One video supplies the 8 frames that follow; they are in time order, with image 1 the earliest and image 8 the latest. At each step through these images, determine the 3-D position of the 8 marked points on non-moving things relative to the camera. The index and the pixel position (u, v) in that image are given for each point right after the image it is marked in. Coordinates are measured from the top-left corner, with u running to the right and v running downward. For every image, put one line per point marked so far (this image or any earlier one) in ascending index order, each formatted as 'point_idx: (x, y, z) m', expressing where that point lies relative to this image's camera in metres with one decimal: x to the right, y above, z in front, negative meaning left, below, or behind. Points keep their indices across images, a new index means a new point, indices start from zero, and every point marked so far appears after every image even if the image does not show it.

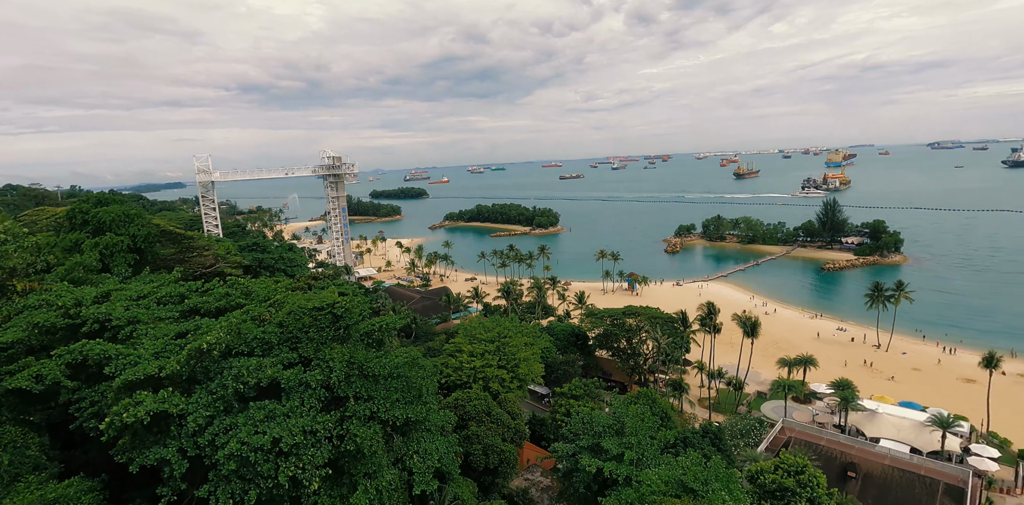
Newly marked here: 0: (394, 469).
0: (-4.0, -7.4, +17.9) m
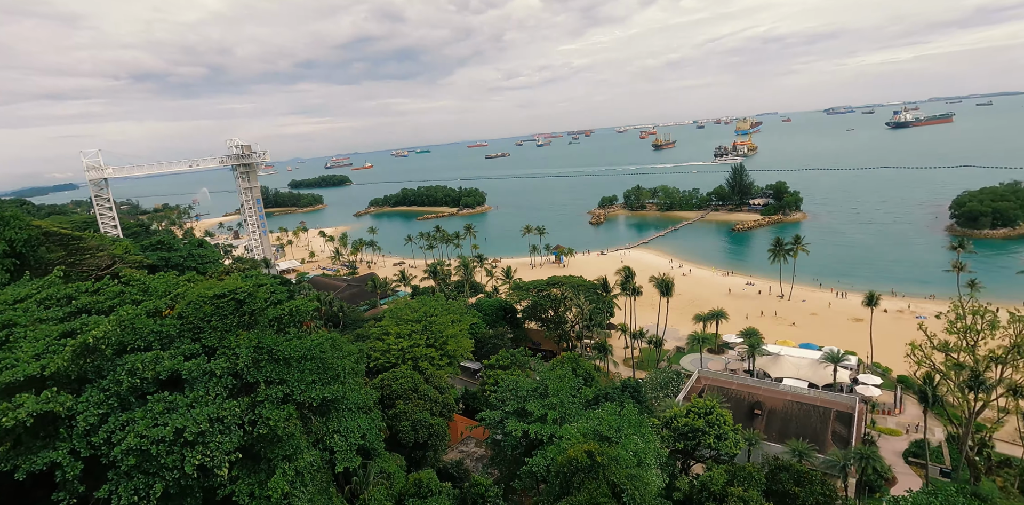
0: (-6.8, -6.7, +17.6) m
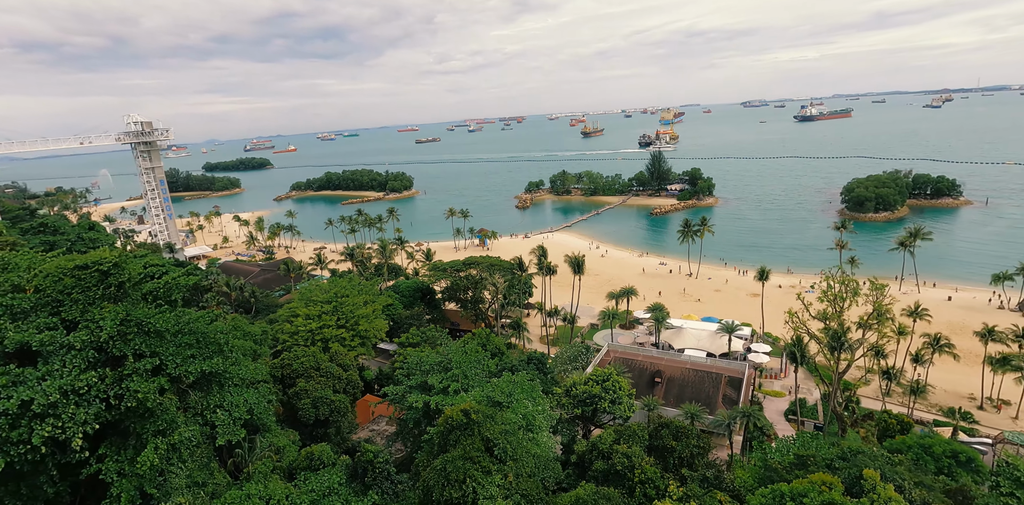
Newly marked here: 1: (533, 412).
0: (-10.6, -5.7, +16.9) m
1: (+0.7, -6.2, +20.1) m
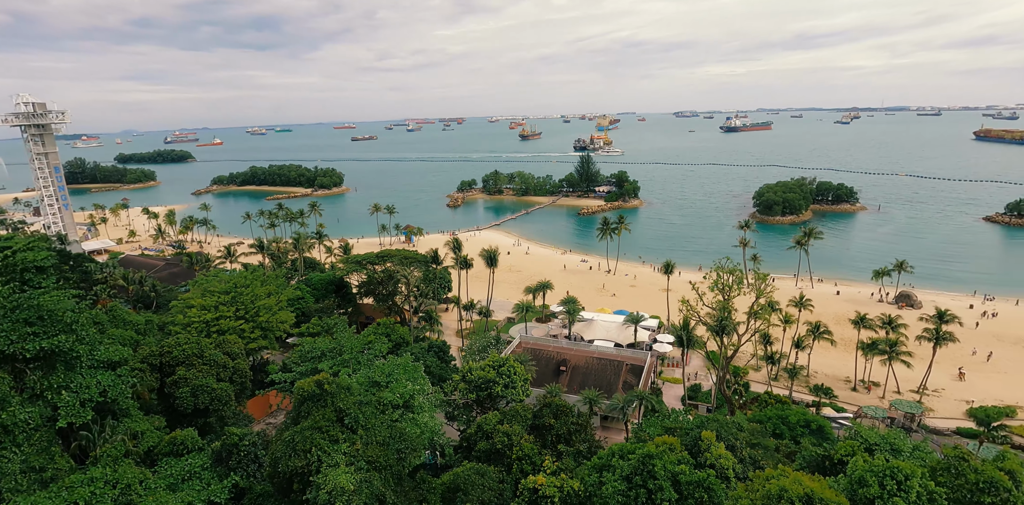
0: (-14.9, -4.8, +15.8) m
1: (-4.0, -5.4, +20.2) m
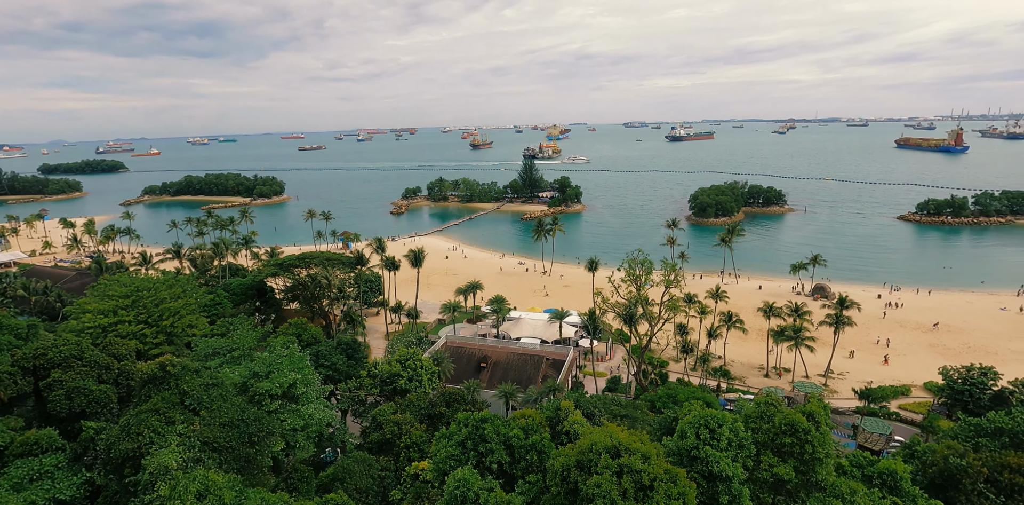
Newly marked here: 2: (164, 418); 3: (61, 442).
0: (-19.0, -4.4, +14.5) m
1: (-8.5, -4.9, +19.7) m
2: (-8.8, -4.2, +13.0) m
3: (-15.8, -6.7, +17.8) m
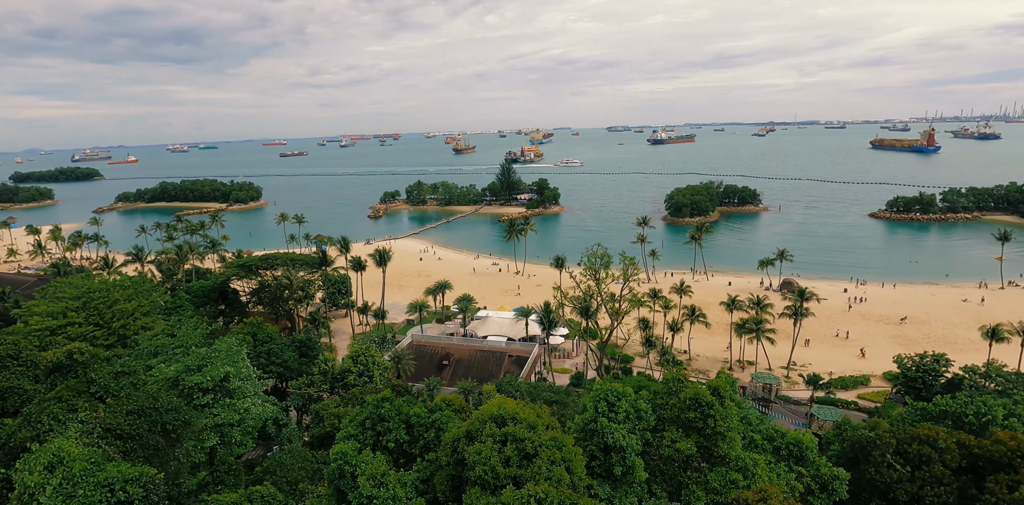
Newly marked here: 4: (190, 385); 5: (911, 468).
0: (-21.3, -4.2, +14.0) m
1: (-10.8, -4.6, +19.4) m
2: (-11.1, -3.8, +12.7) m
3: (-18.1, -6.4, +17.3) m
4: (-11.6, -4.8, +18.4) m
5: (+10.6, -5.8, +13.8) m
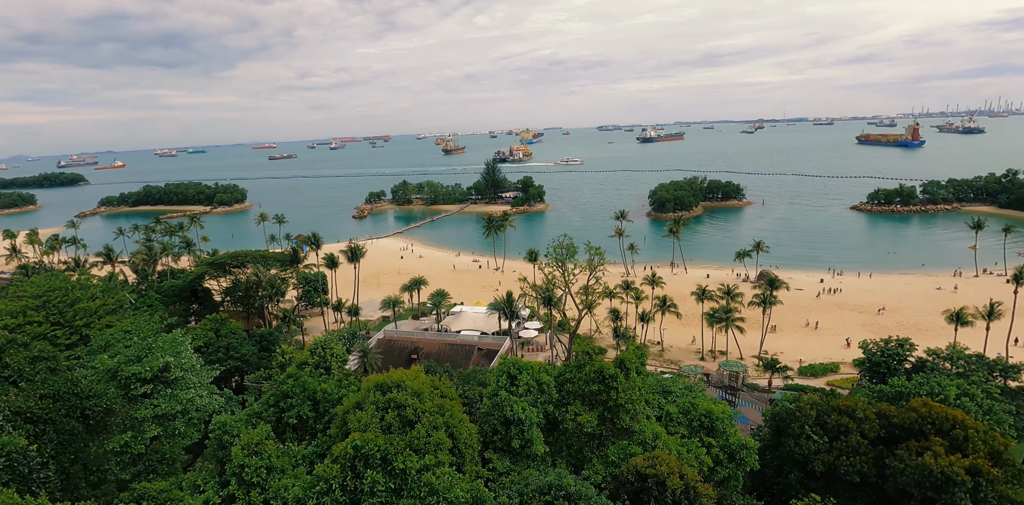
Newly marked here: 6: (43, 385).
0: (-23.4, -3.9, +13.8) m
1: (-12.9, -4.2, +19.2) m
2: (-13.1, -3.4, +12.5) m
3: (-20.2, -6.1, +17.1) m
4: (-13.7, -4.4, +18.2) m
5: (+8.6, -5.1, +13.7) m
6: (-12.6, -3.7, +13.9) m
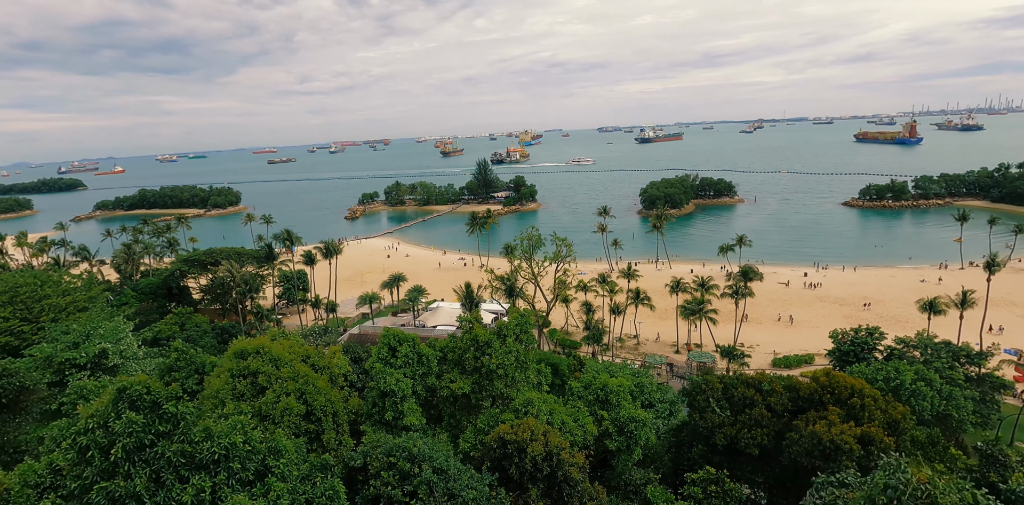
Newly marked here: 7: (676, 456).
0: (-25.7, -3.5, +13.9) m
1: (-15.2, -3.7, +19.2) m
2: (-15.5, -2.9, +12.5) m
3: (-22.5, -5.6, +17.1) m
4: (-16.1, -3.9, +18.3) m
5: (+6.2, -4.3, +13.5) m
6: (-14.9, -3.1, +13.9) m
7: (+5.4, -6.5, +16.2) m
